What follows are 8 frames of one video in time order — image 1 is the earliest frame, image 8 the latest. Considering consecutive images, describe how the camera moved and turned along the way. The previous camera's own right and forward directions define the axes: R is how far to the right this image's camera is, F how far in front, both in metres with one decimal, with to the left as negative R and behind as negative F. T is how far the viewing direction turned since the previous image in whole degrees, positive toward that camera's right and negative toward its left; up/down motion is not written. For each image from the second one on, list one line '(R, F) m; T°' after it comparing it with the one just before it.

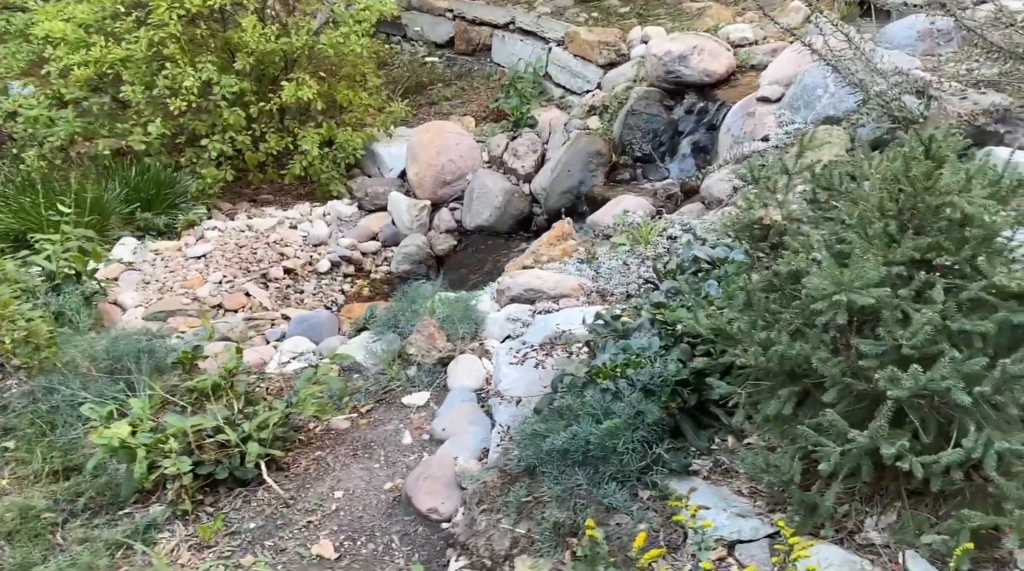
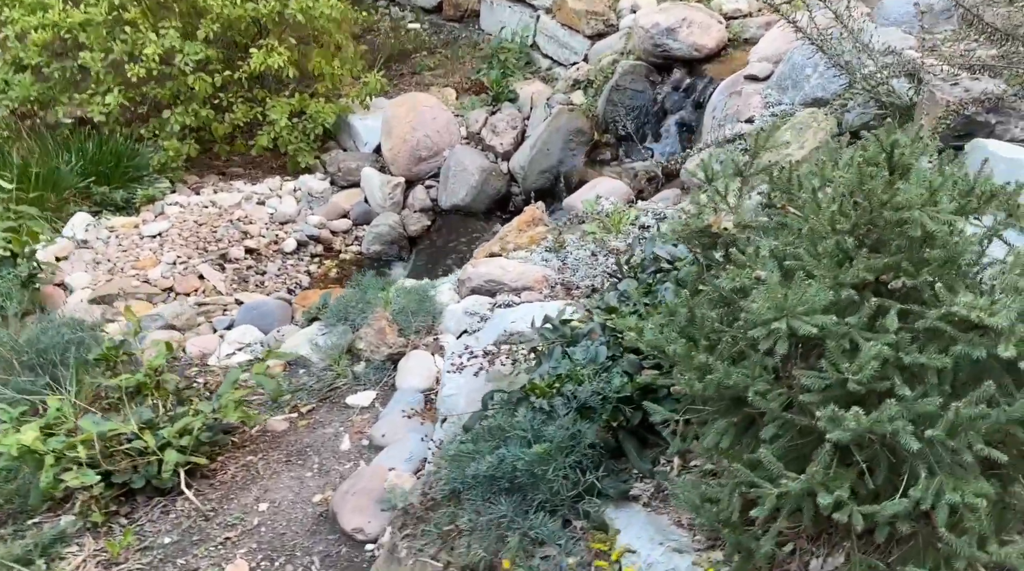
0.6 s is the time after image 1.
(+0.2, +0.2) m; 0°
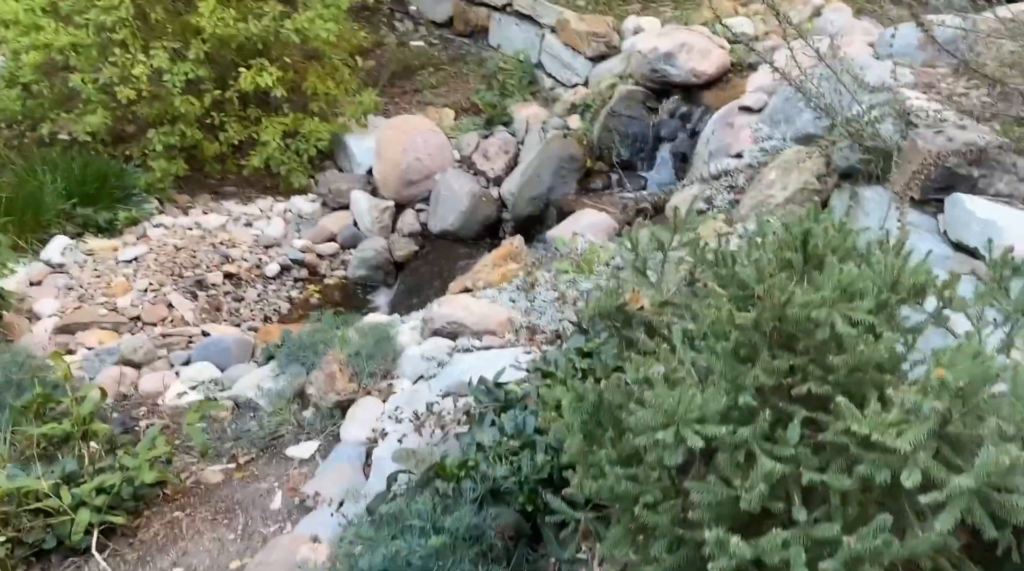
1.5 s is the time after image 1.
(+0.2, +0.1) m; -2°
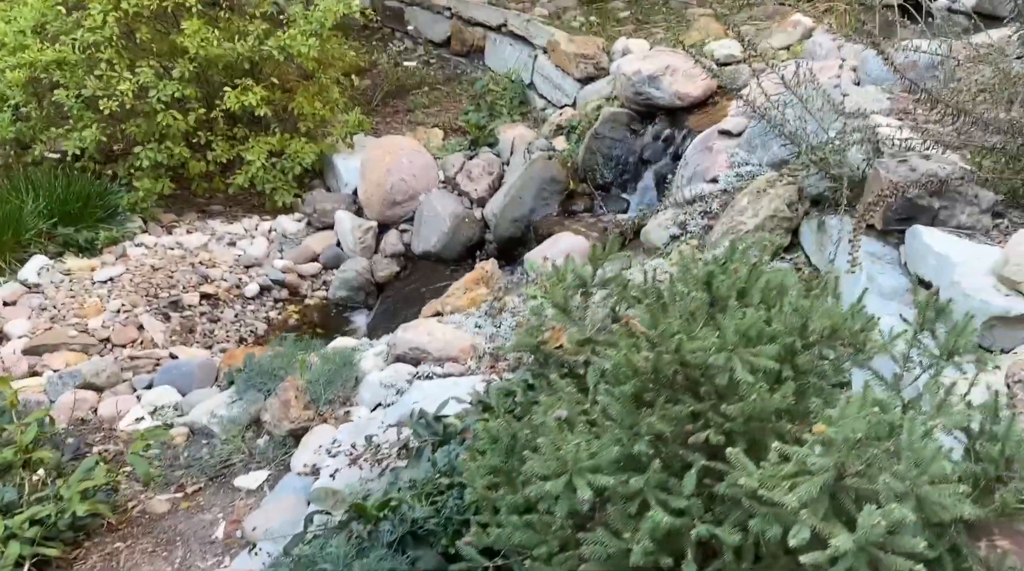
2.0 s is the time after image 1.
(+0.2, 0.0) m; -1°
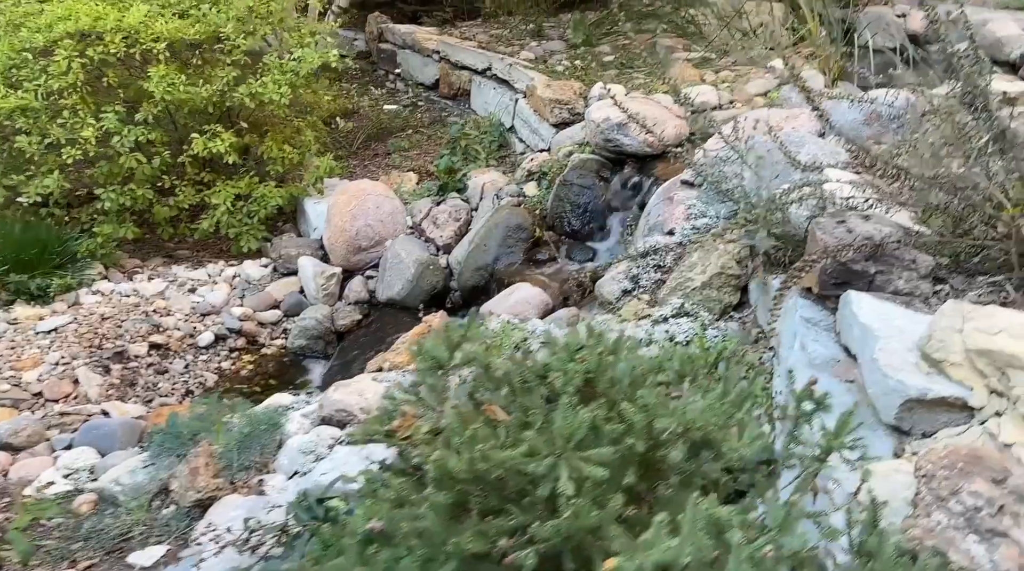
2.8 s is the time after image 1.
(+0.3, +0.2) m; -1°
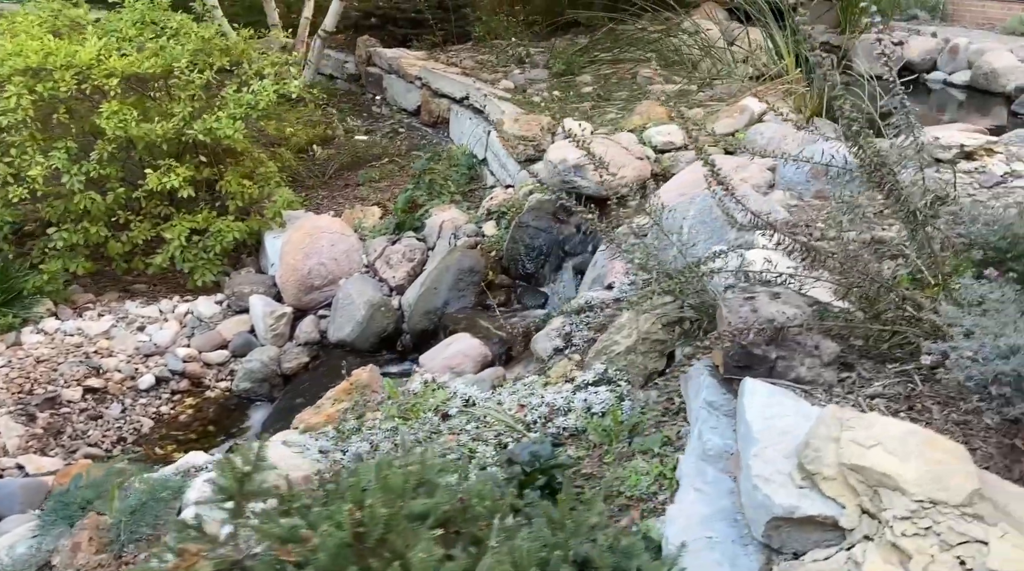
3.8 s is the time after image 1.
(+0.3, +0.1) m; -1°
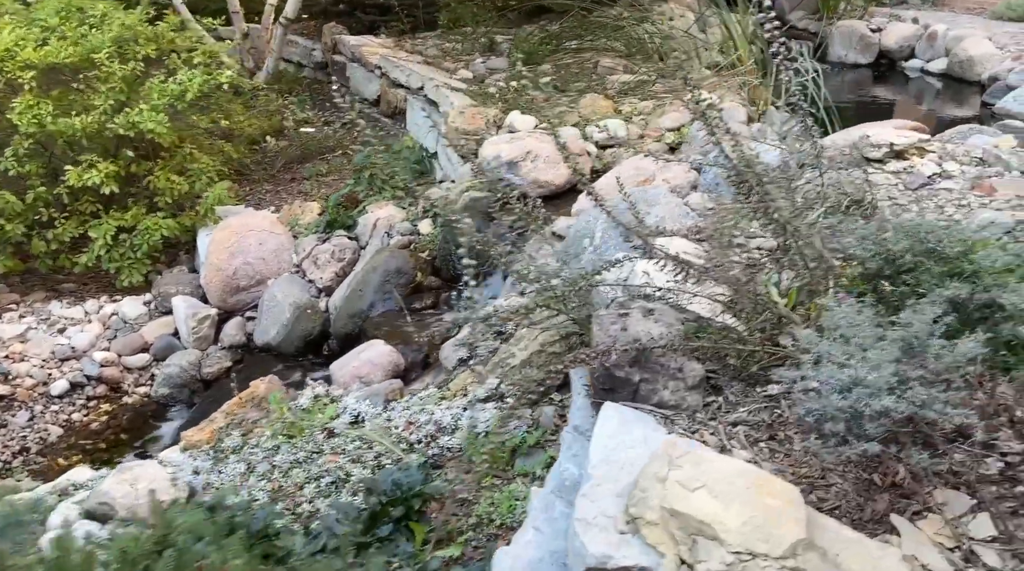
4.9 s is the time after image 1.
(+0.4, +0.2) m; 0°
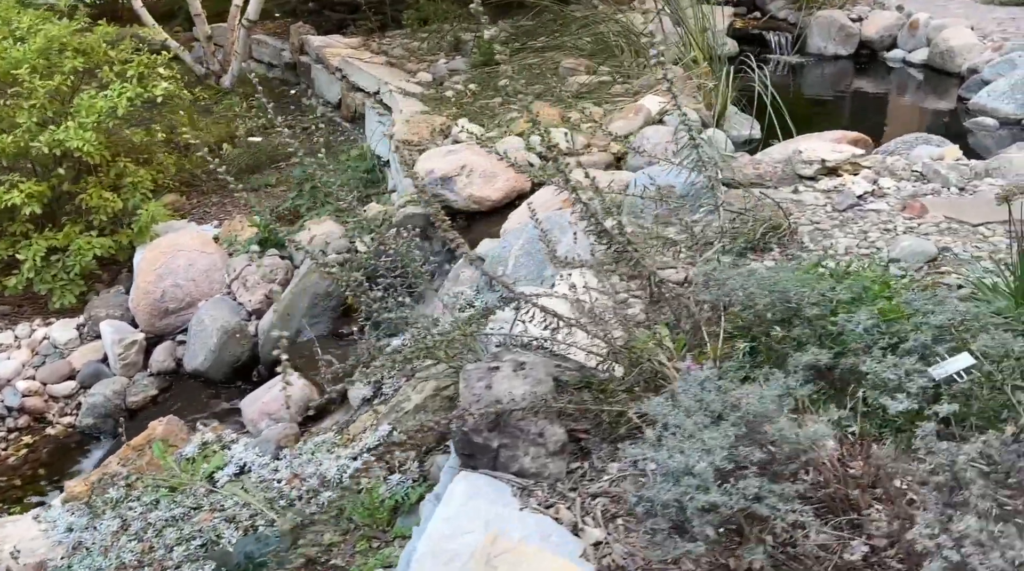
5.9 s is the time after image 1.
(+0.3, +0.2) m; -1°
